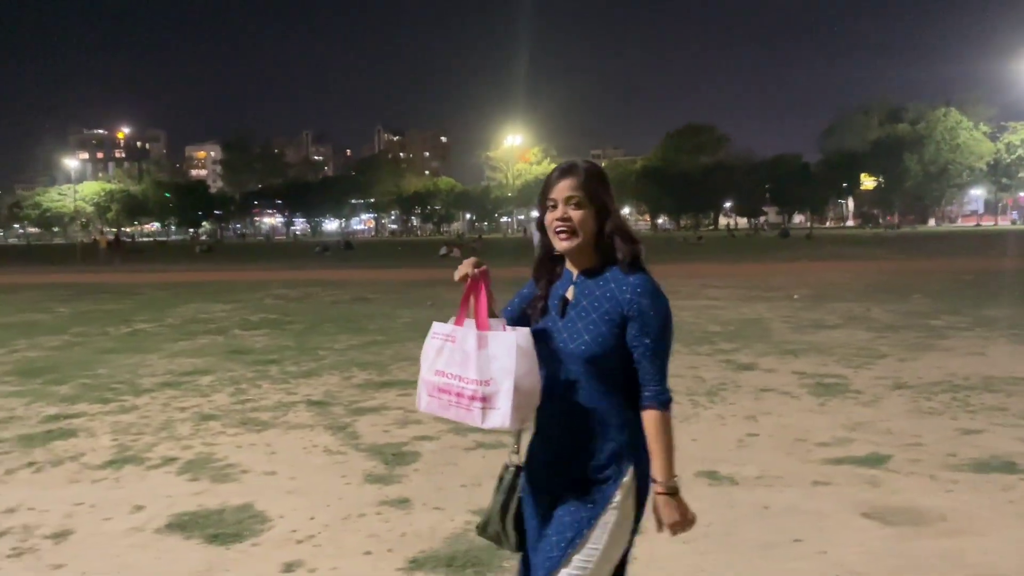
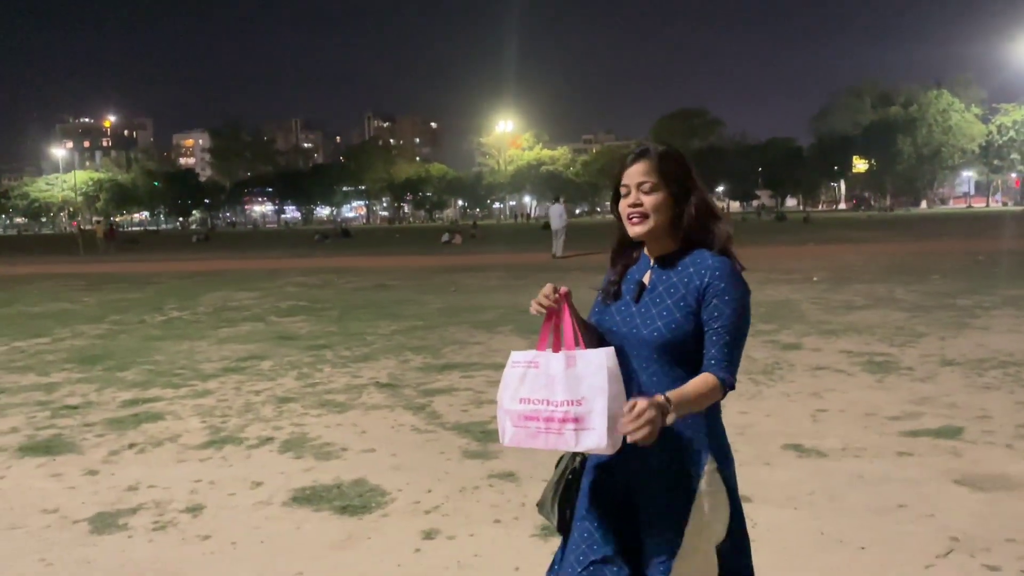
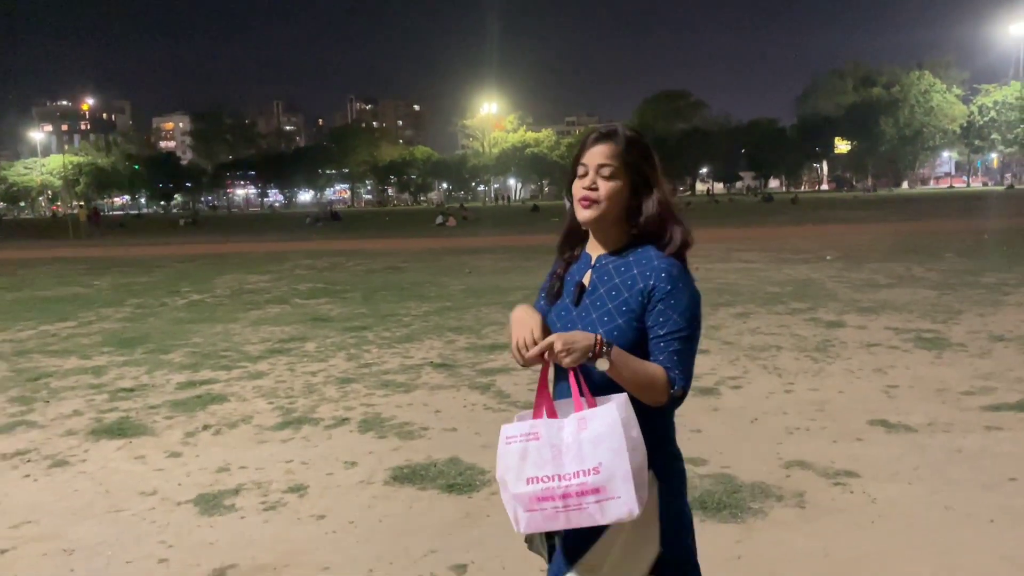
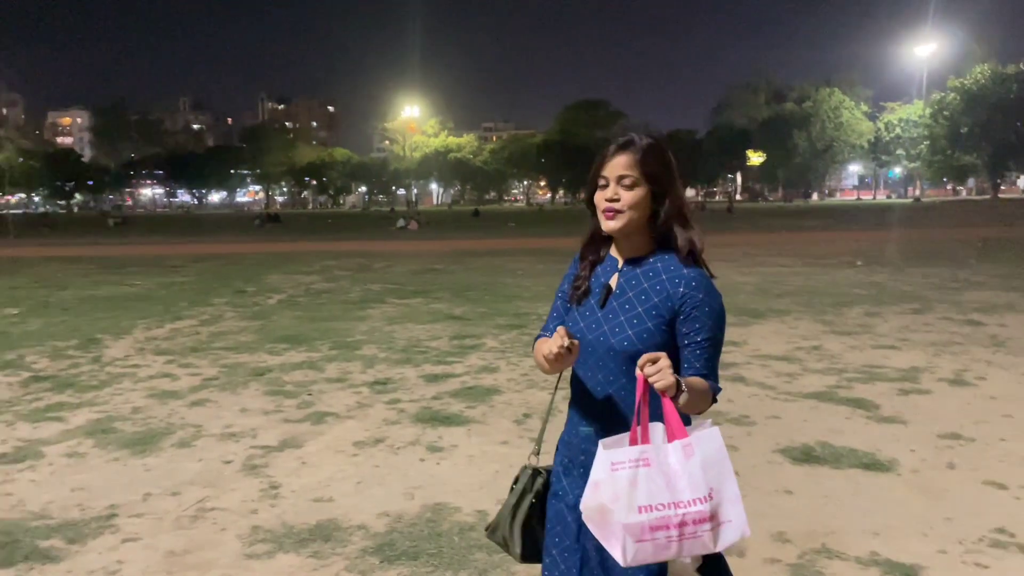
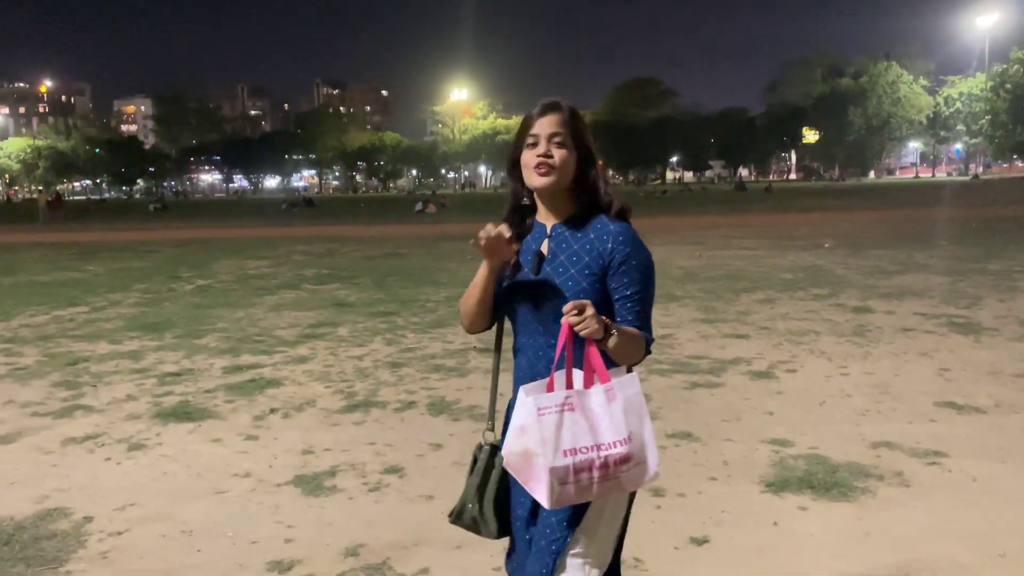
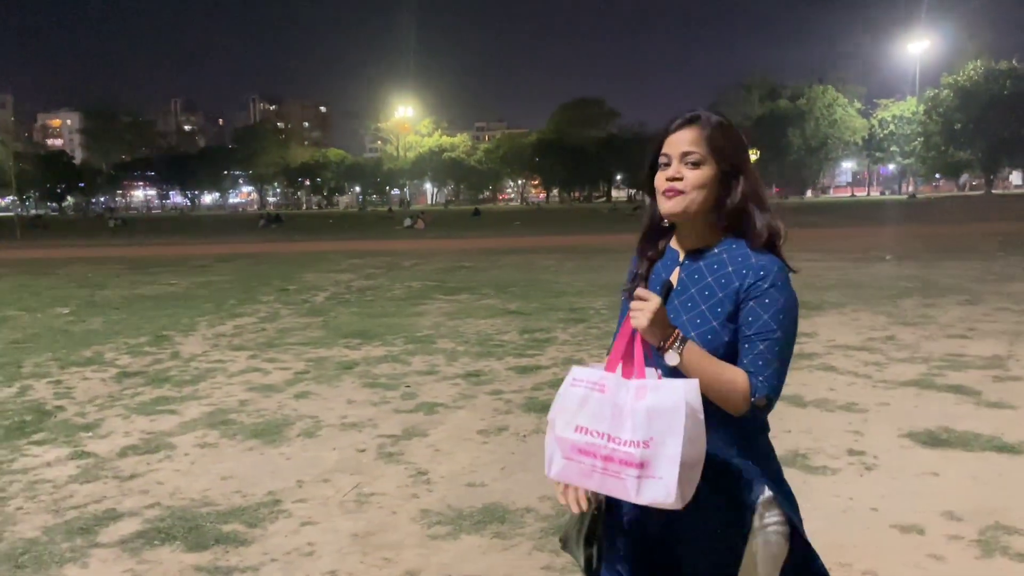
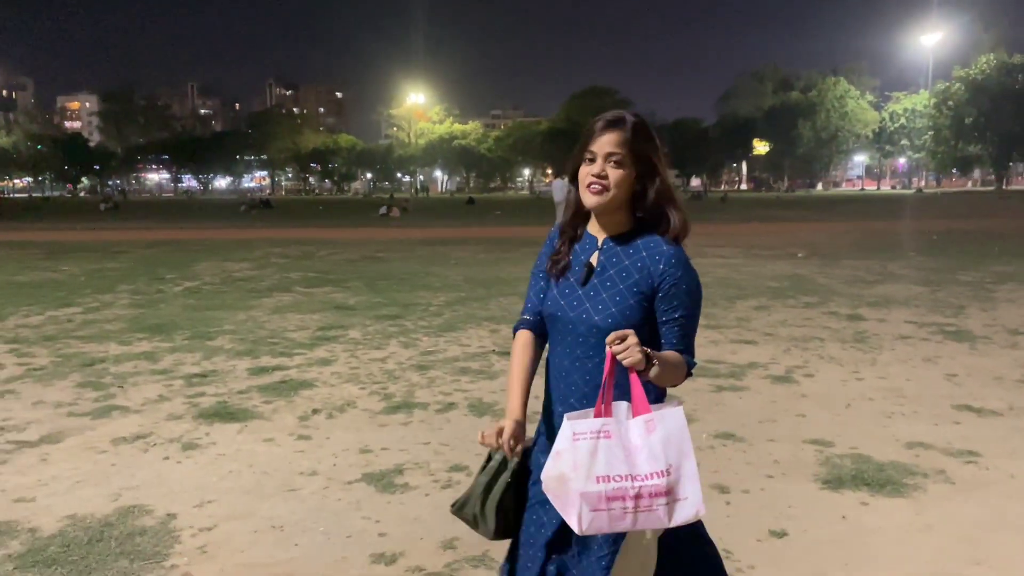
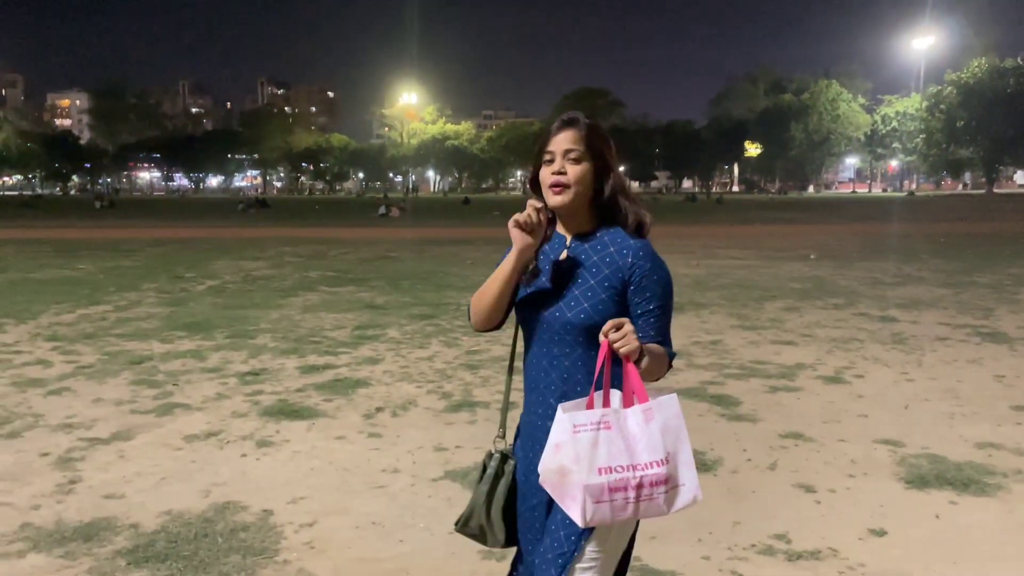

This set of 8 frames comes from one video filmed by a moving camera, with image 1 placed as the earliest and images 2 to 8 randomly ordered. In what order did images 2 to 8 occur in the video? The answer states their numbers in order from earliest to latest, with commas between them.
2, 3, 5, 7, 8, 4, 6
